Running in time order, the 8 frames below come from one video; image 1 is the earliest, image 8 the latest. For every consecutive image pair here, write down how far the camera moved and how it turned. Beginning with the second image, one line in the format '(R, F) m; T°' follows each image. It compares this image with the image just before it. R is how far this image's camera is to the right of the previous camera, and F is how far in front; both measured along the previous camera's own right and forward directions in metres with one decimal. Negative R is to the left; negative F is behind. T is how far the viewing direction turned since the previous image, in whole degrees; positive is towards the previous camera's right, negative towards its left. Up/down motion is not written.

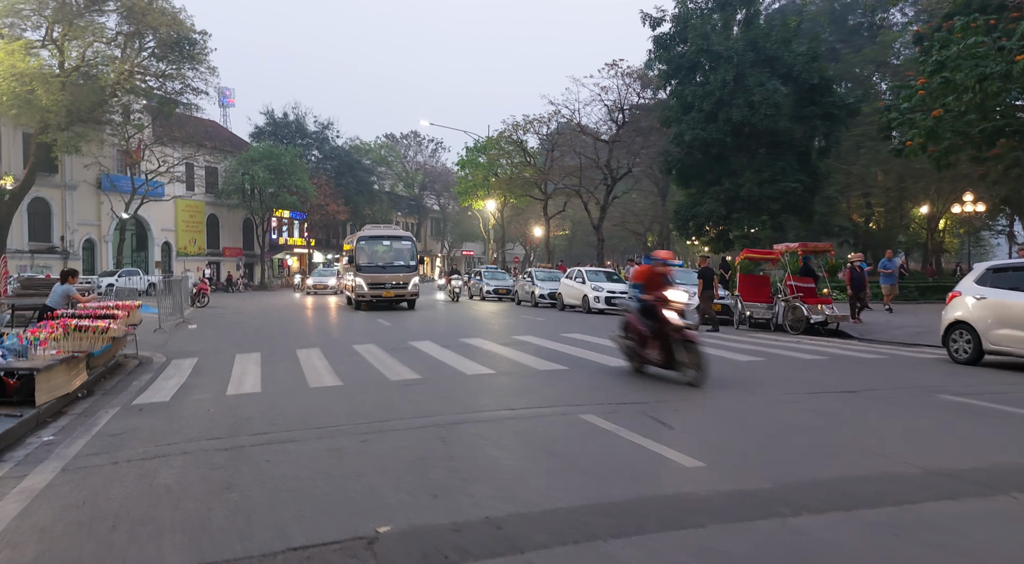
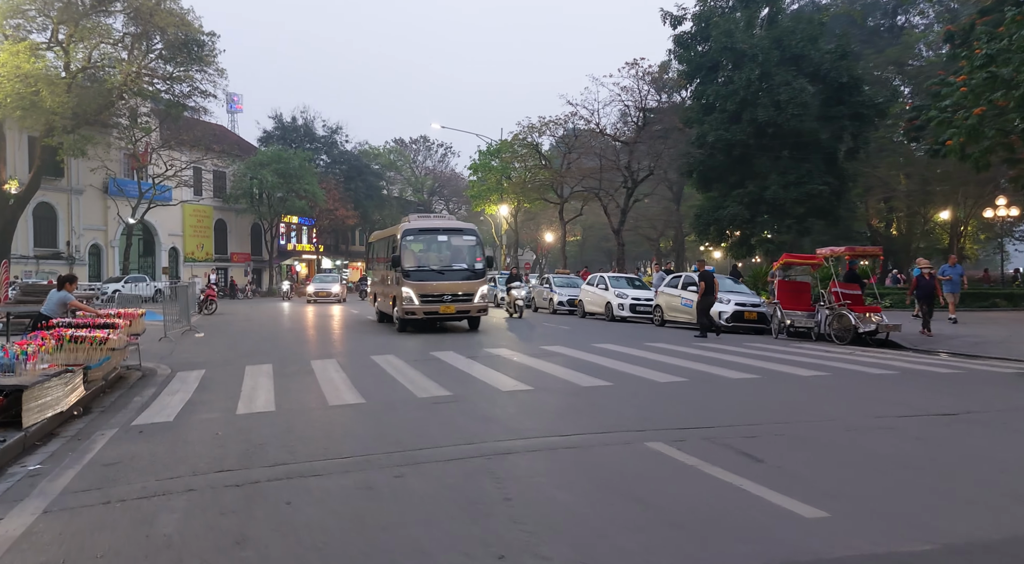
(-0.4, +0.9) m; 0°
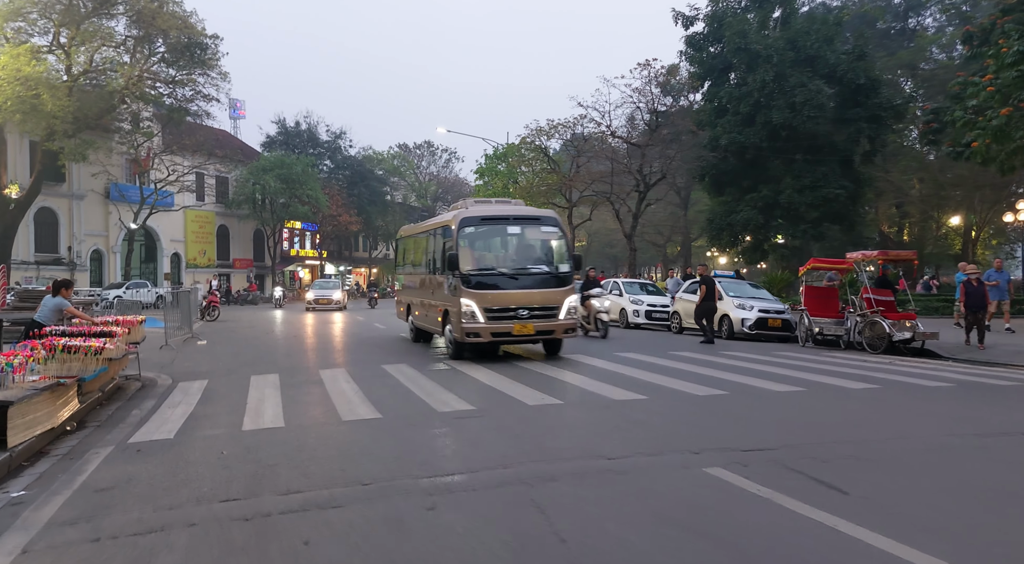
(-0.3, +0.6) m; 0°
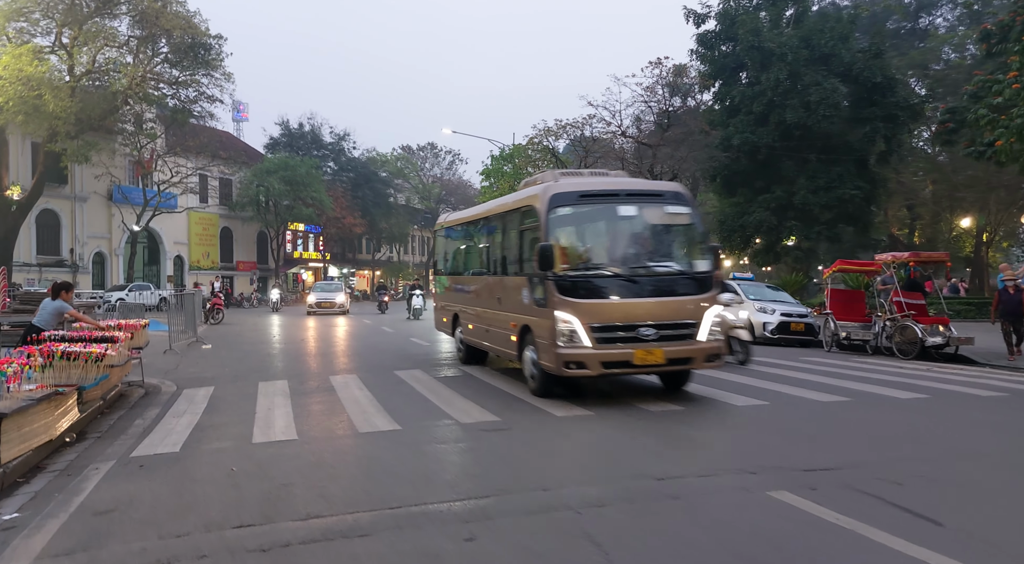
(-0.3, +0.5) m; 0°
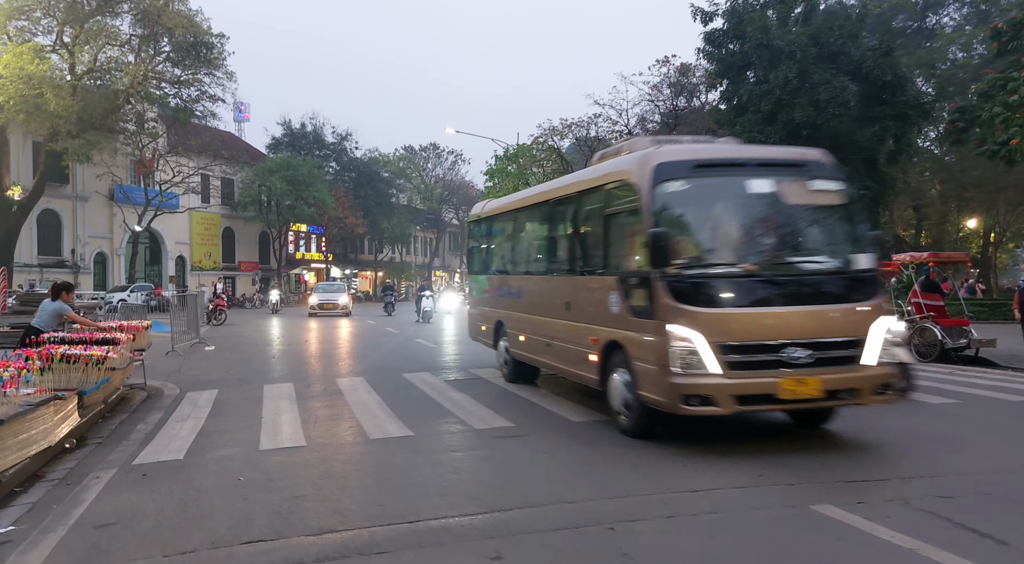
(-0.2, +0.3) m; 0°
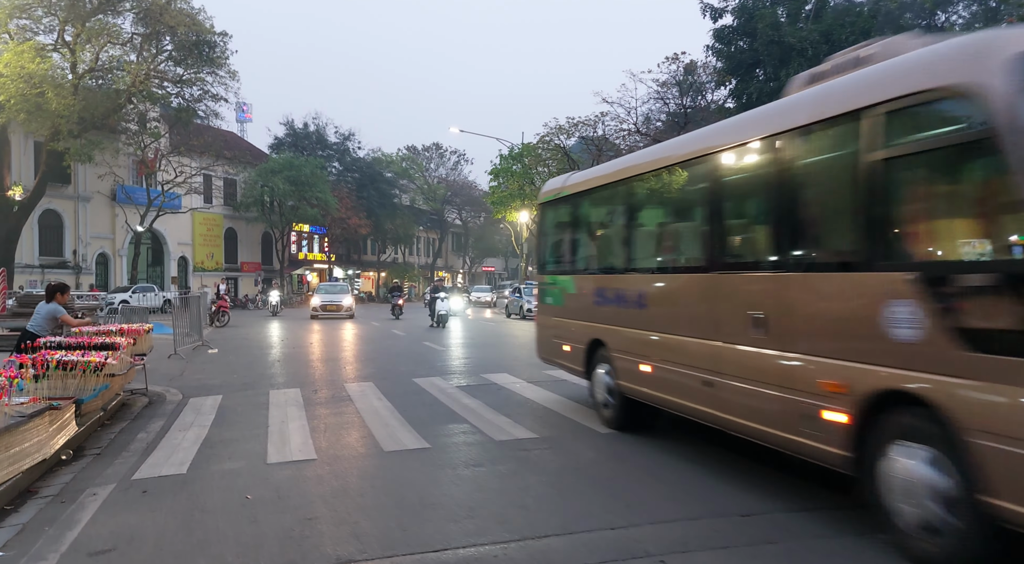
(-0.2, +0.4) m; 0°
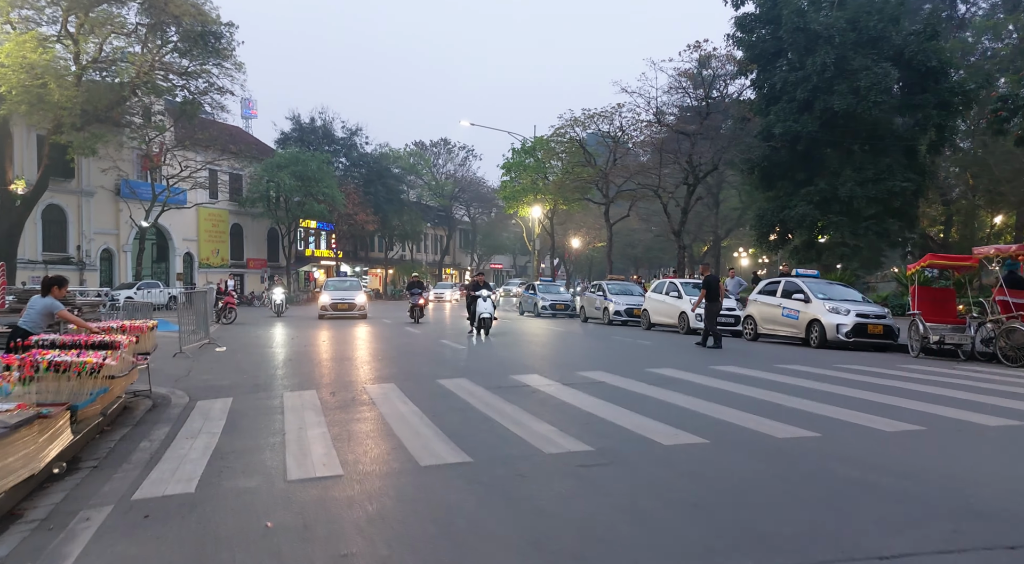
(-0.4, +0.8) m; 0°
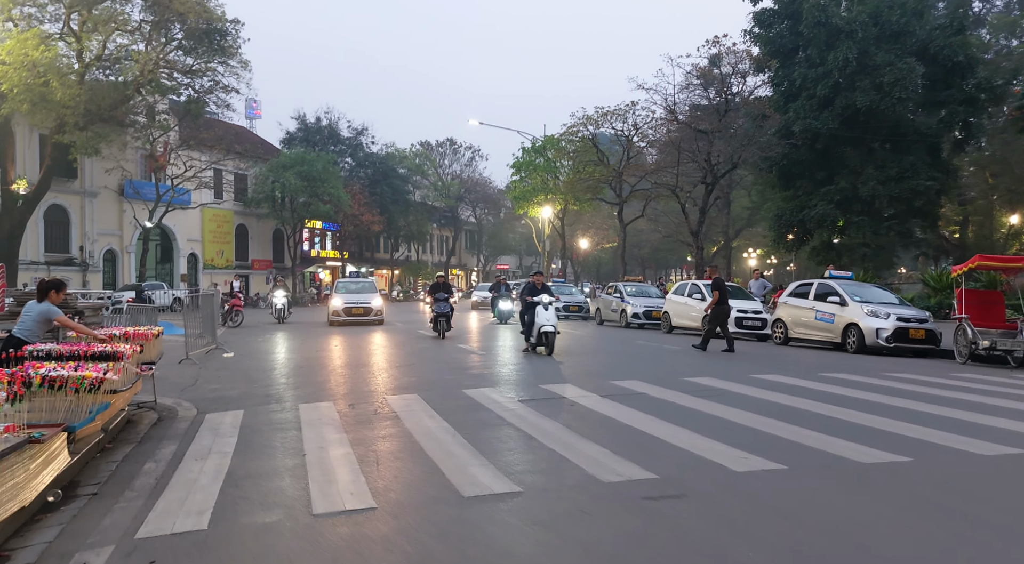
(-0.4, +0.7) m; 0°
